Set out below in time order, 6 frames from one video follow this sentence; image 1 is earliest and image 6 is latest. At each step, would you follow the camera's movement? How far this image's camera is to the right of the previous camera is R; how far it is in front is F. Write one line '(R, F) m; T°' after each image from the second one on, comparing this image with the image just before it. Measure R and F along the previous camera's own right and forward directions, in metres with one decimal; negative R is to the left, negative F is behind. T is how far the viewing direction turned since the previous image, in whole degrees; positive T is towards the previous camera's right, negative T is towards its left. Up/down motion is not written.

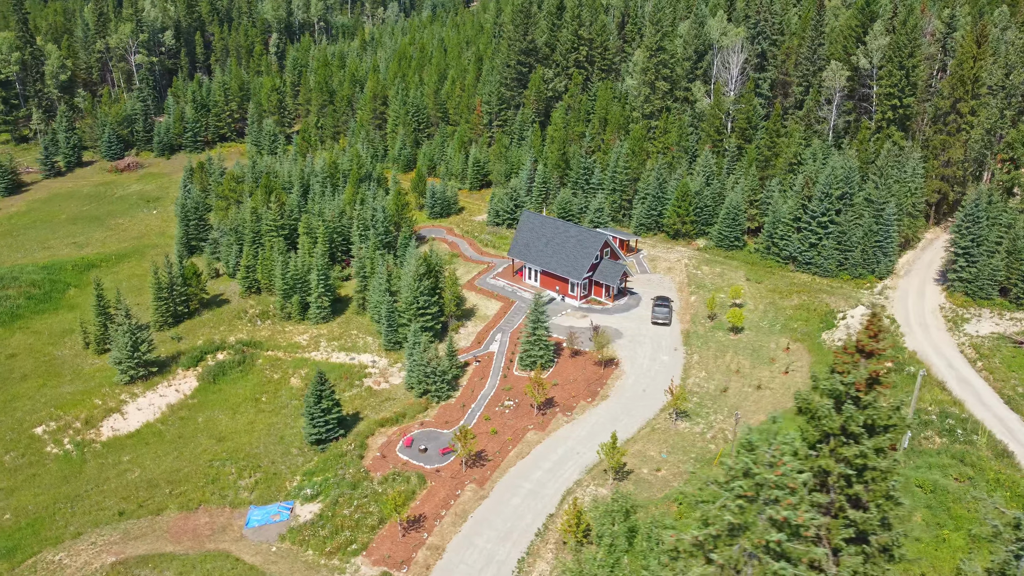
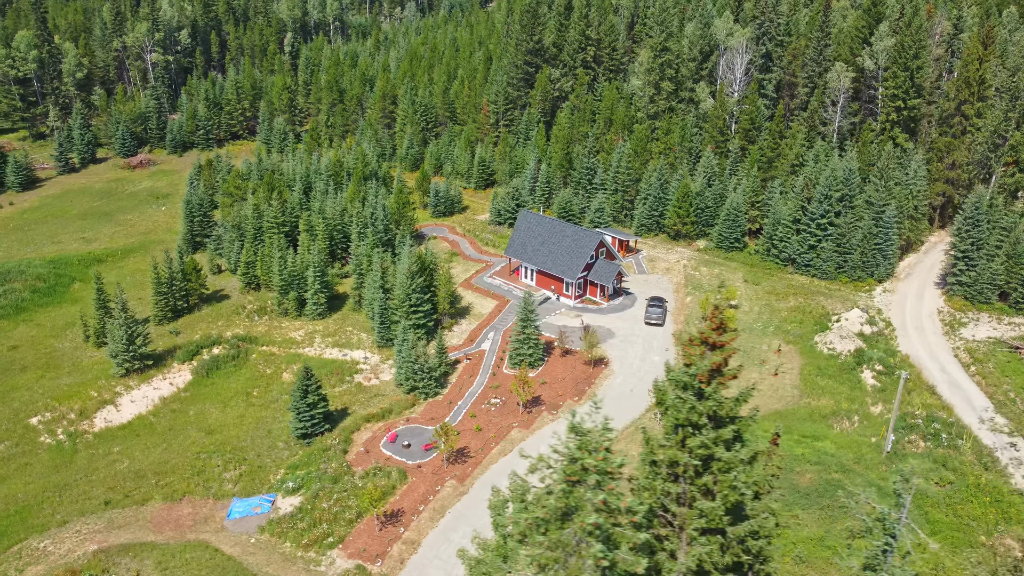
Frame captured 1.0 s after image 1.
(+1.6, -0.2) m; -1°
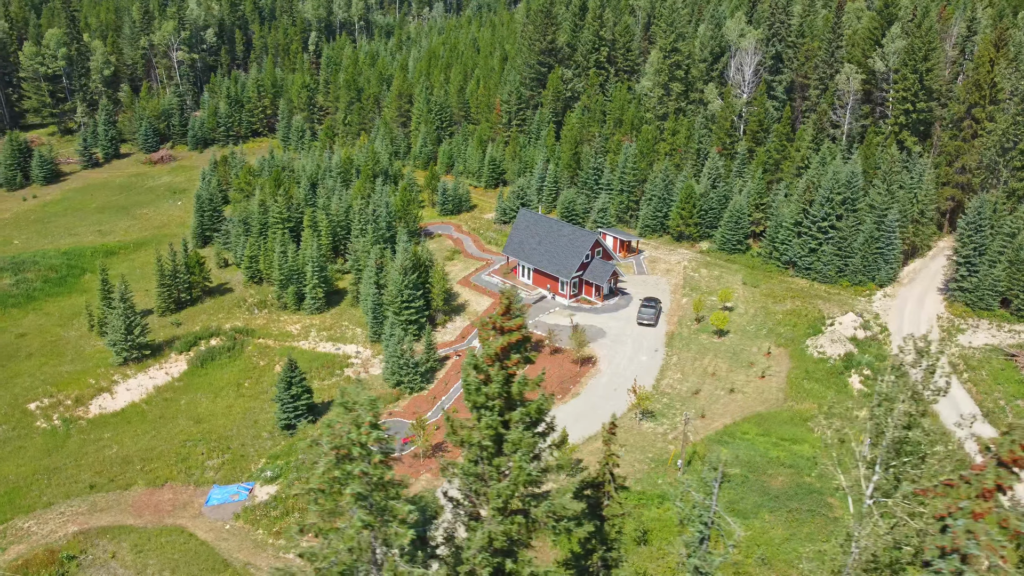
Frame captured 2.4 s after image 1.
(+2.2, -0.2) m; -2°
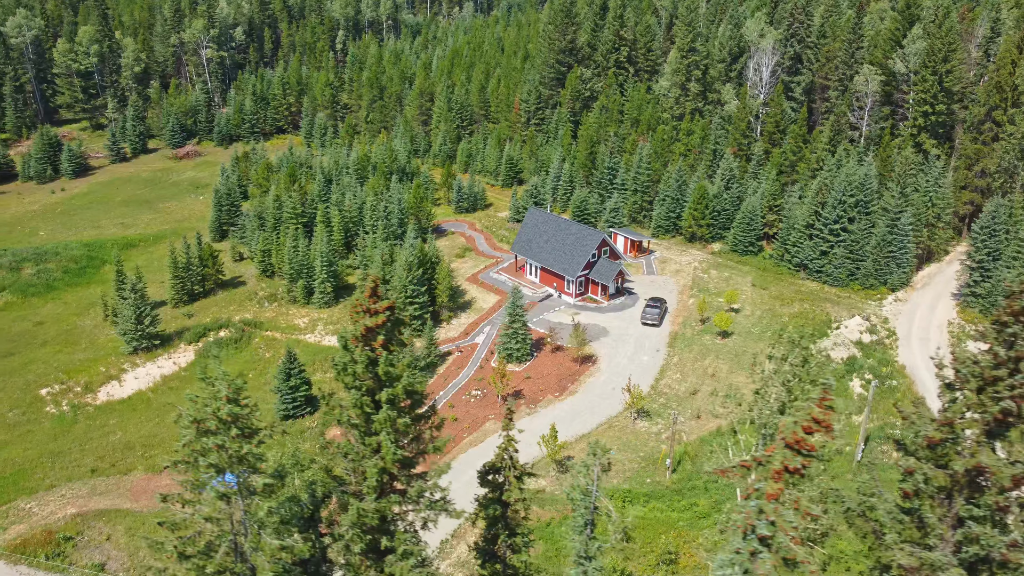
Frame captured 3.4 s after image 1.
(+1.6, -0.1) m; -2°
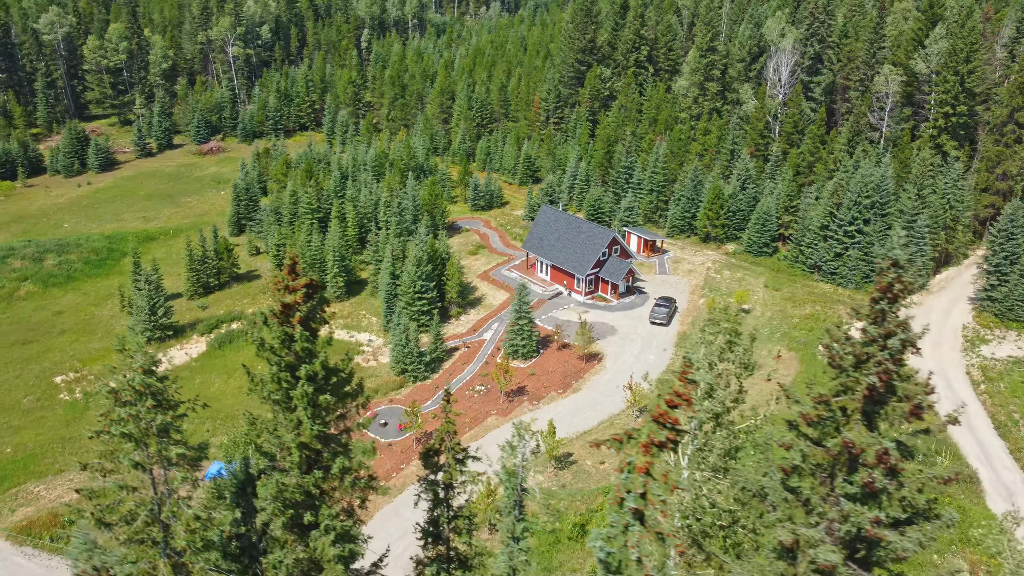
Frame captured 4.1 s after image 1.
(+1.1, -0.1) m; -2°
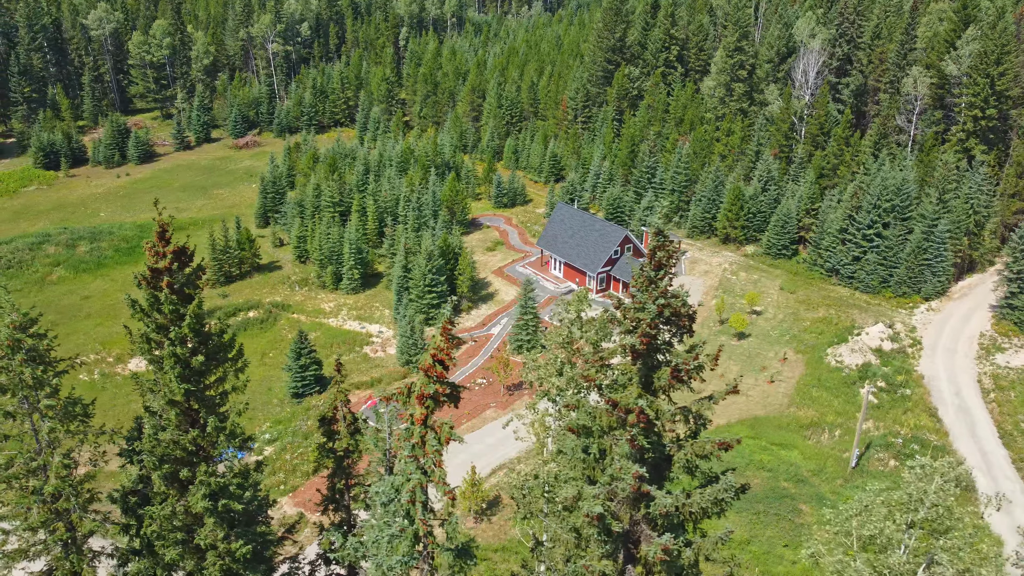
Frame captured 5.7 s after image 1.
(+1.9, -0.3) m; -3°
